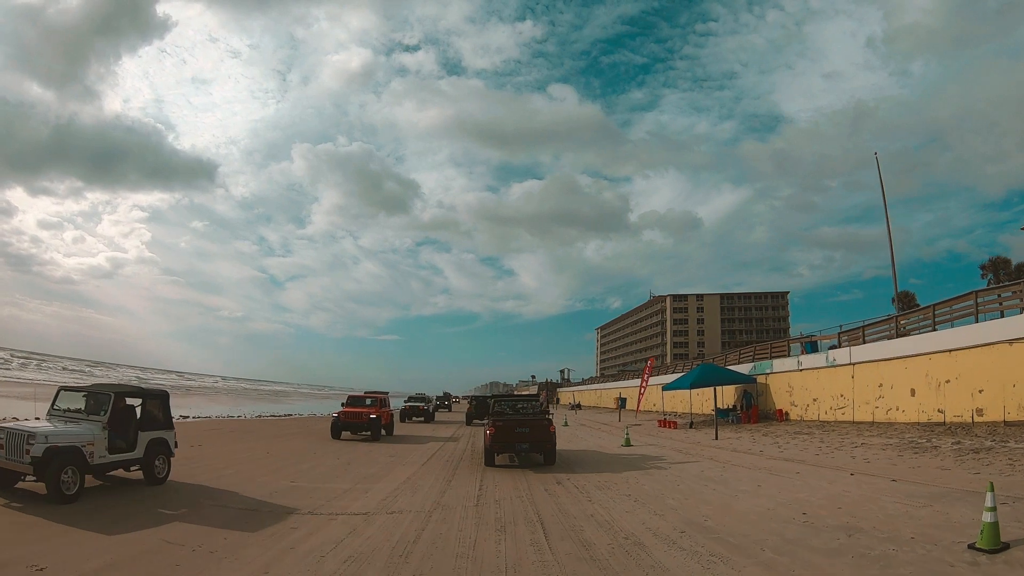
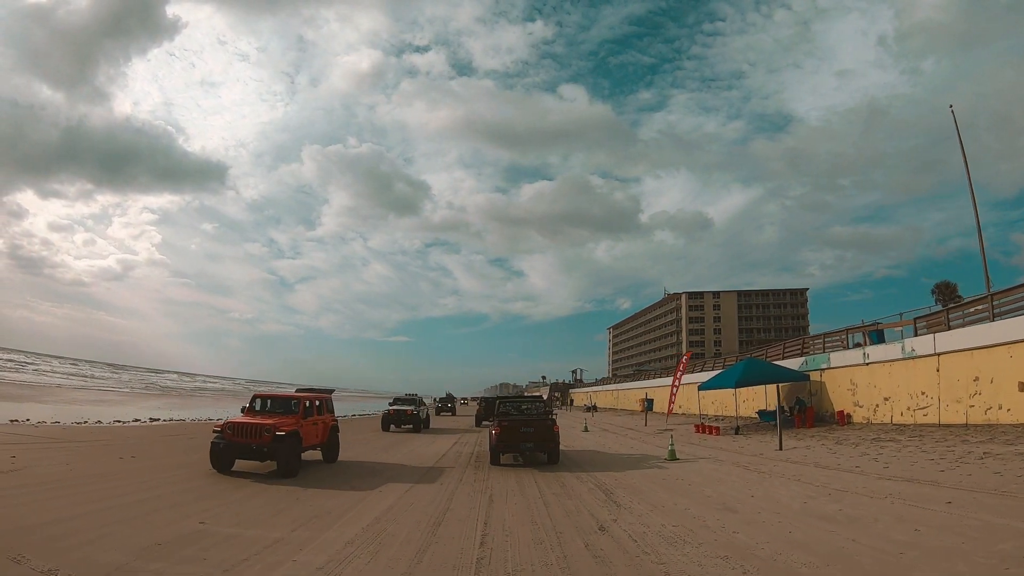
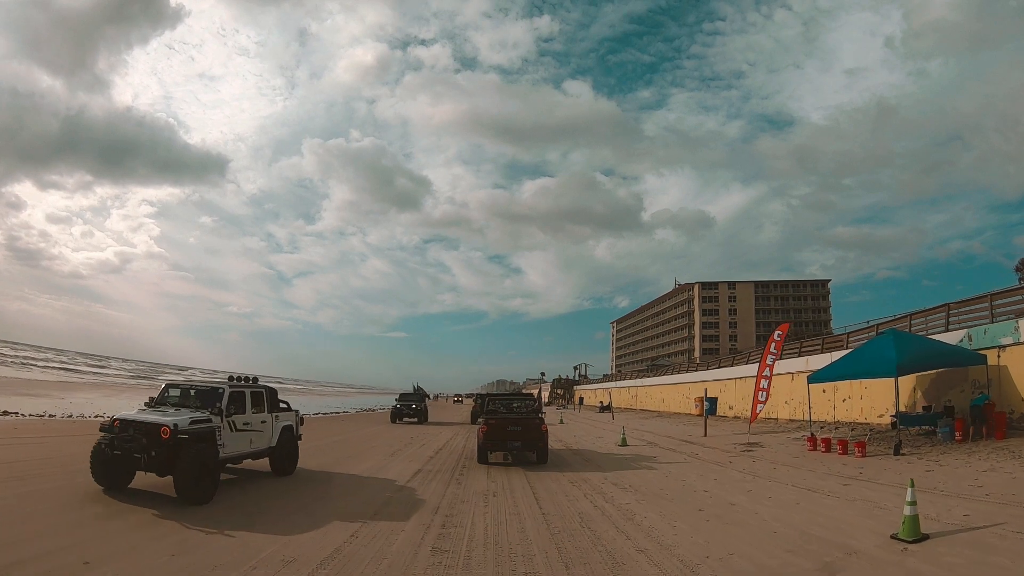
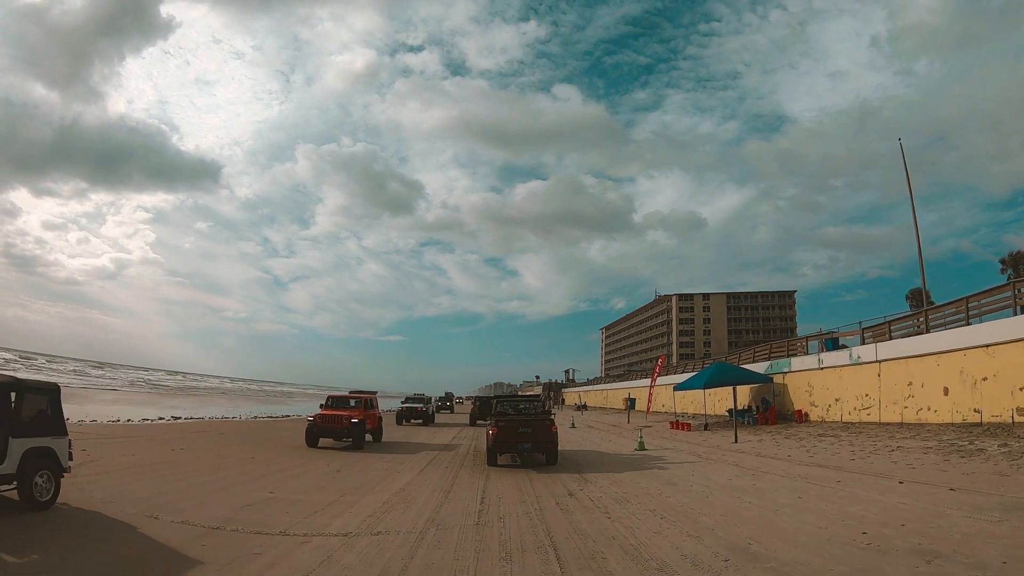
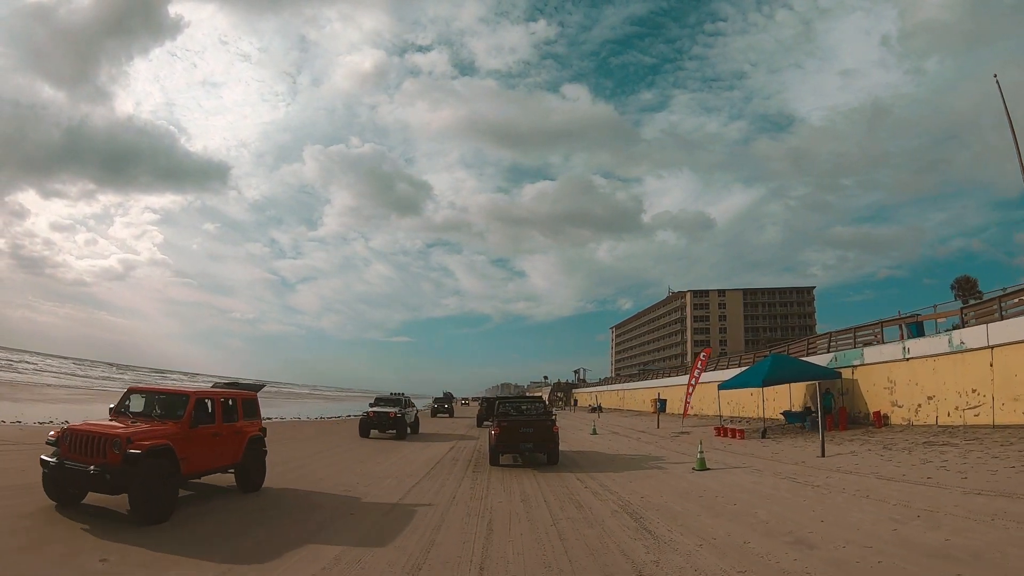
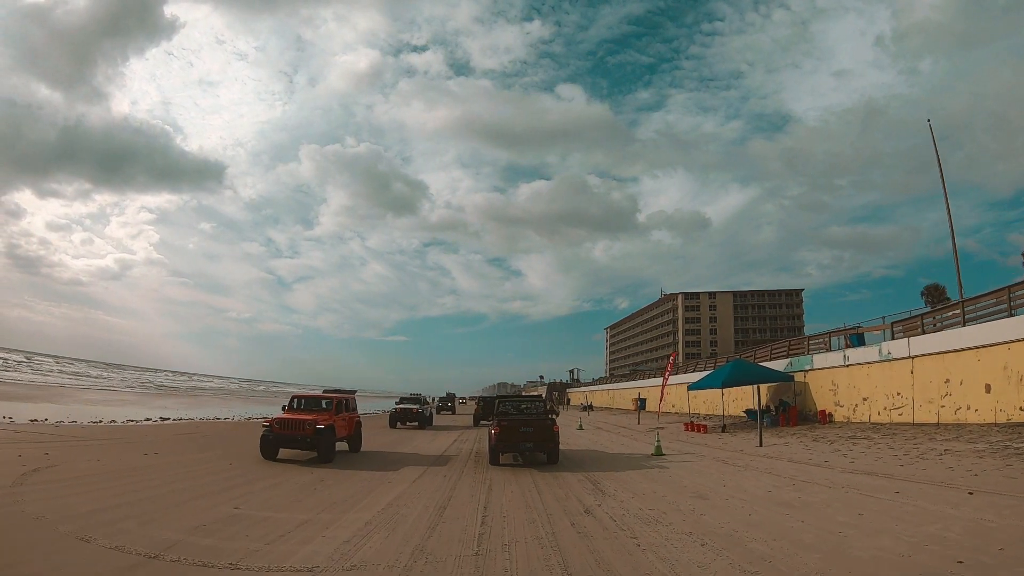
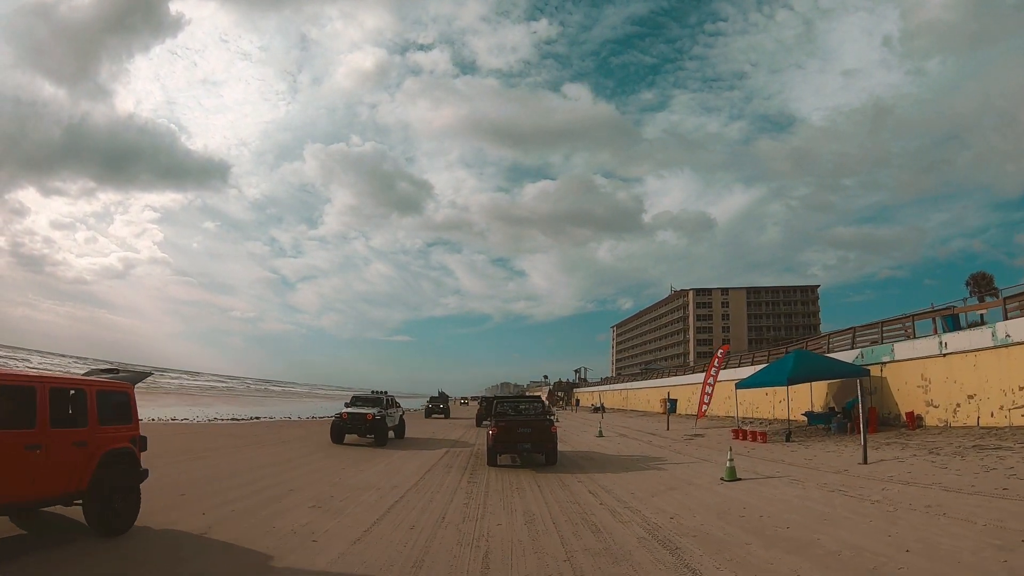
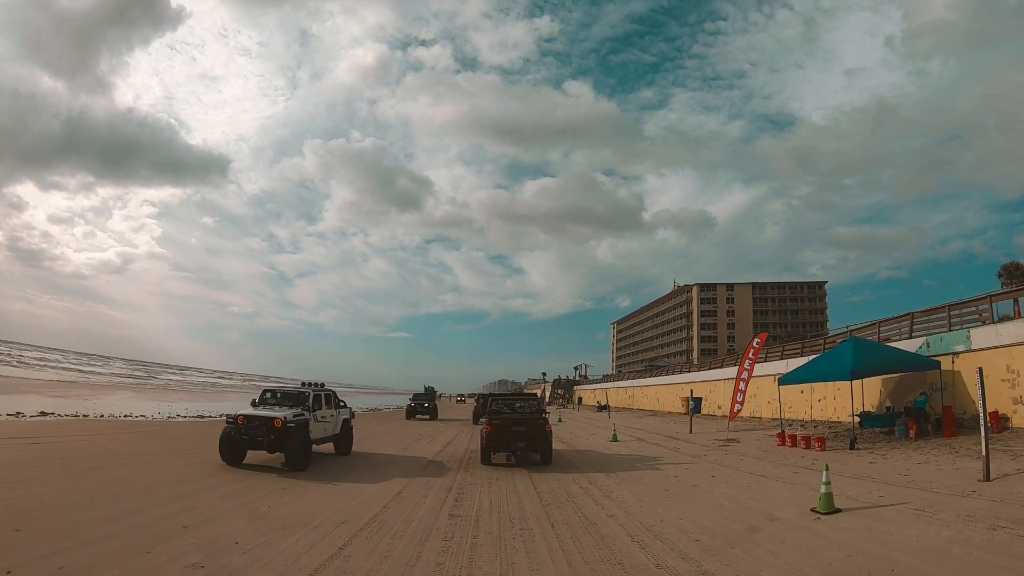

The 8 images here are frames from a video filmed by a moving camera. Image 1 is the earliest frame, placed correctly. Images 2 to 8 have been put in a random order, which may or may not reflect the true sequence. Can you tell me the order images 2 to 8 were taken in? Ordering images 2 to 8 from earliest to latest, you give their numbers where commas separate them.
4, 6, 2, 5, 7, 8, 3
